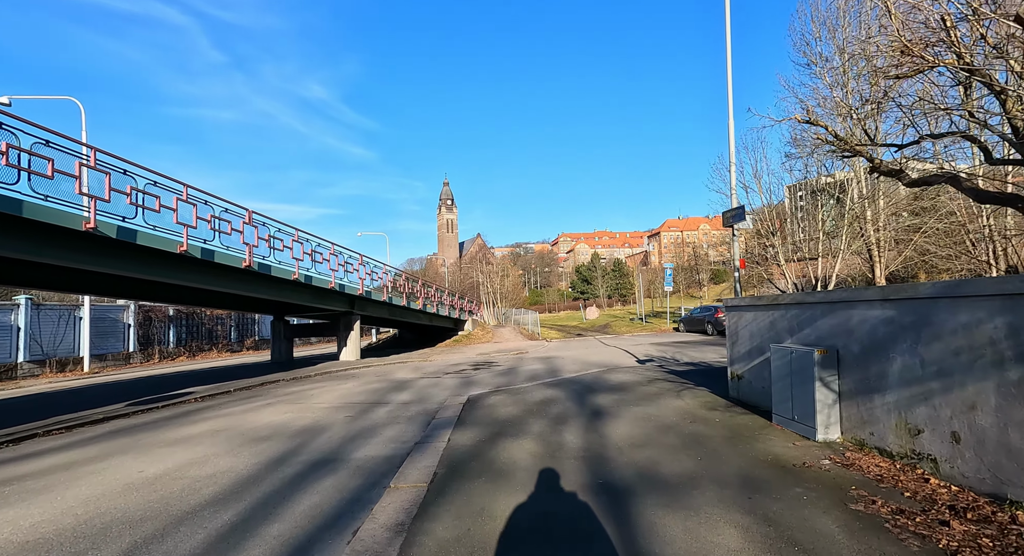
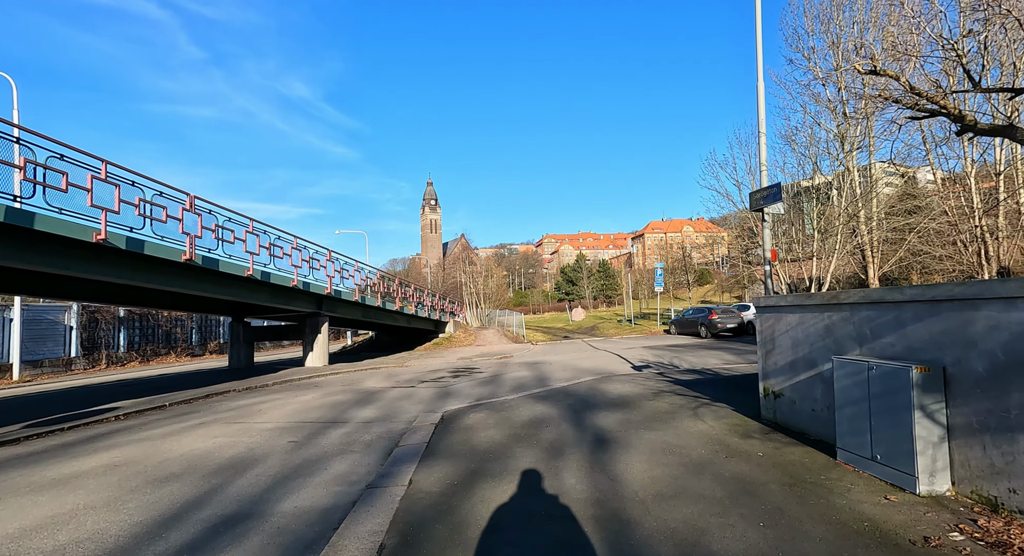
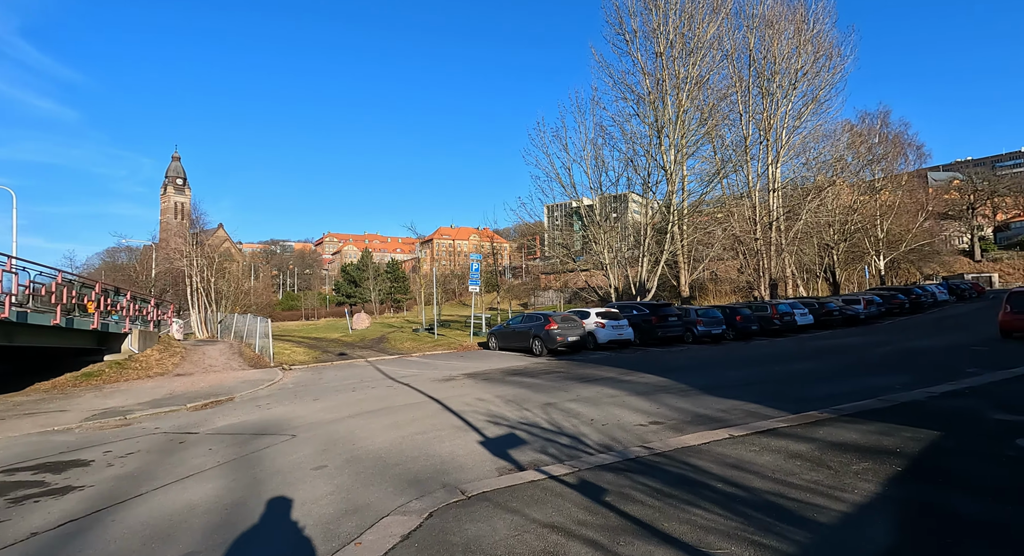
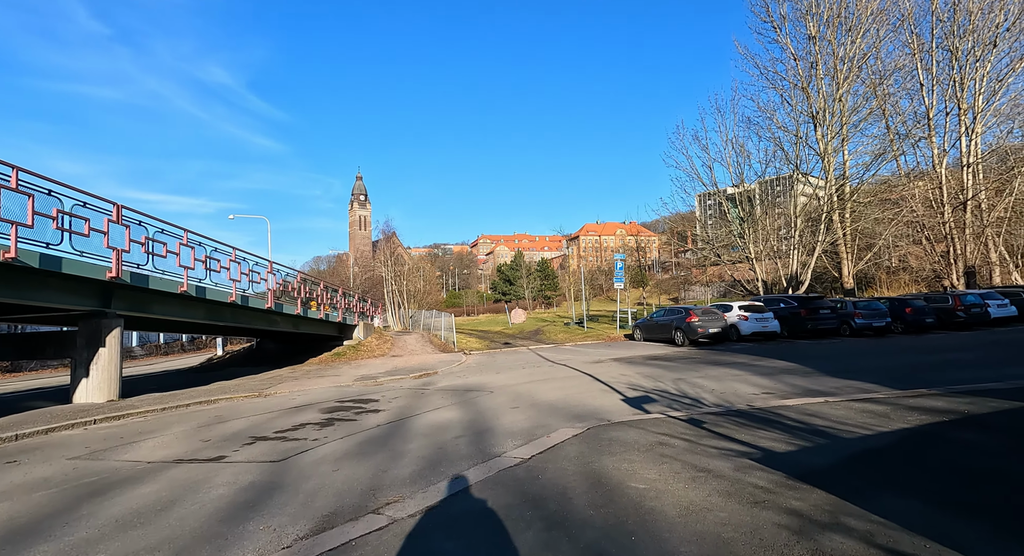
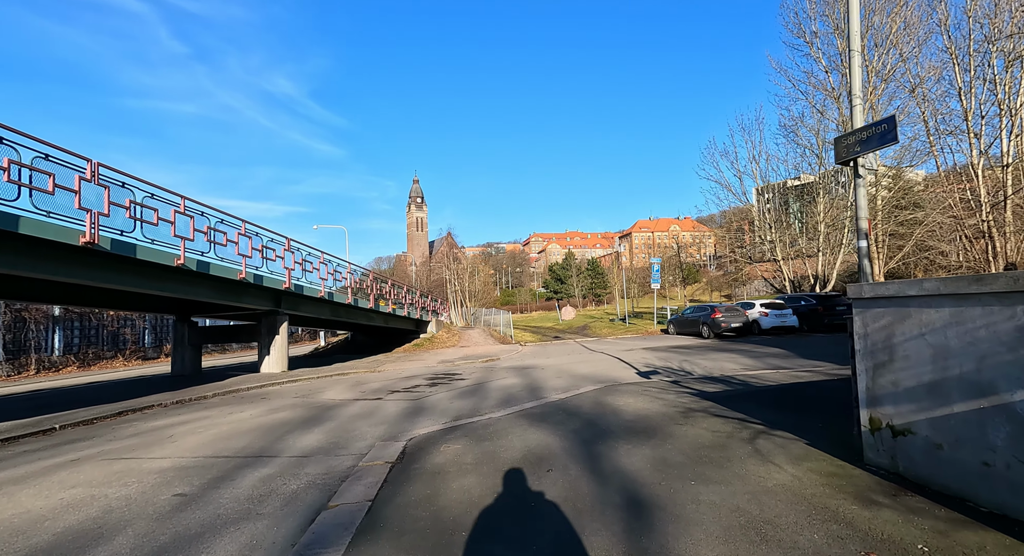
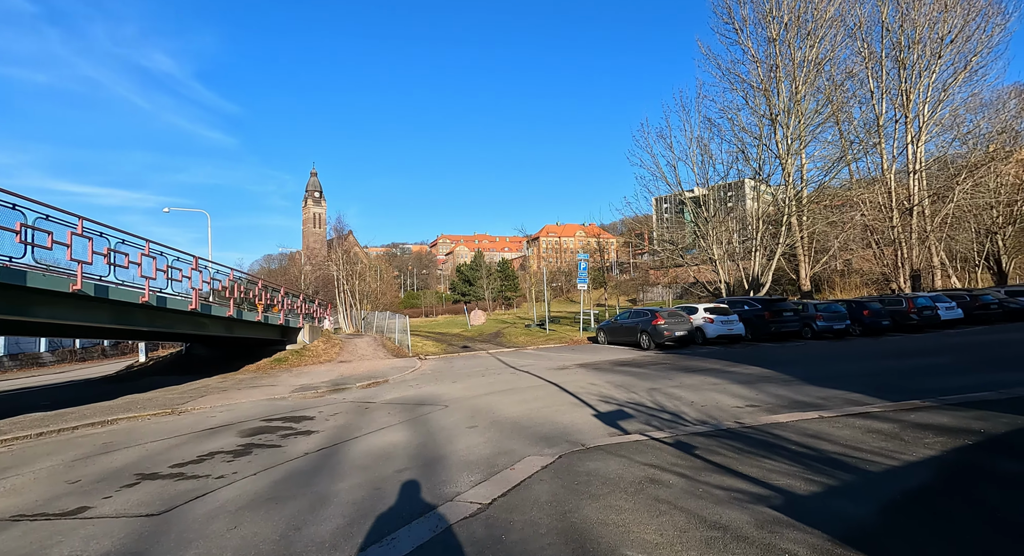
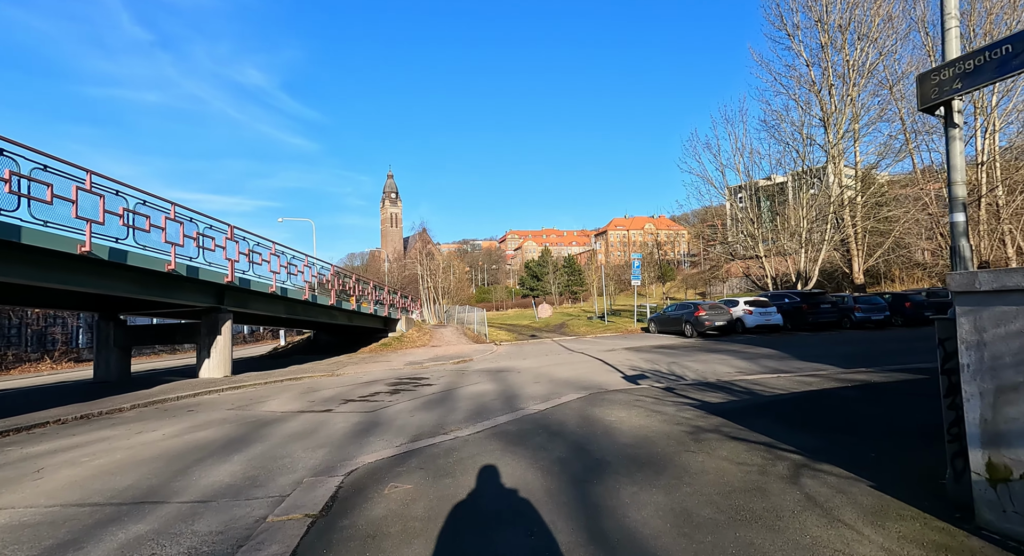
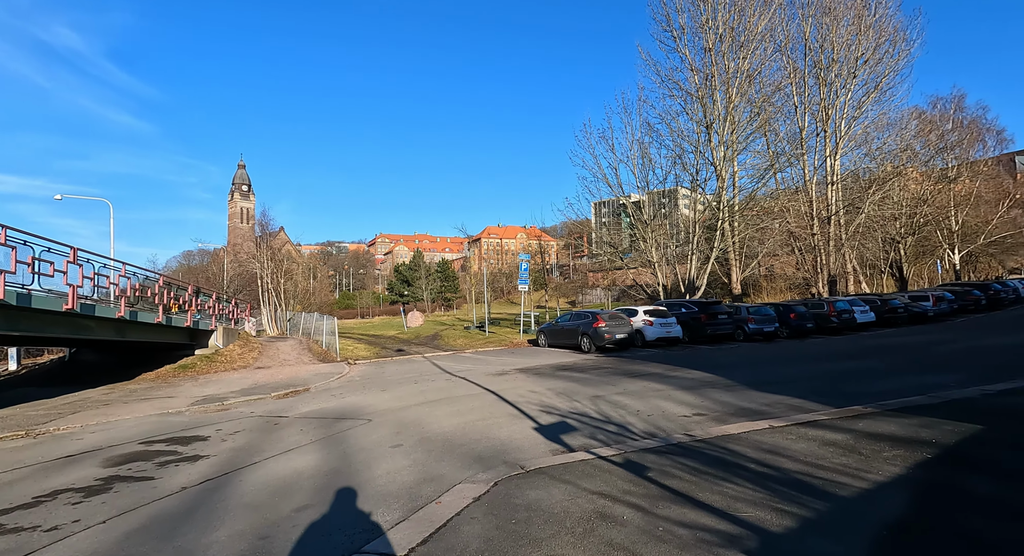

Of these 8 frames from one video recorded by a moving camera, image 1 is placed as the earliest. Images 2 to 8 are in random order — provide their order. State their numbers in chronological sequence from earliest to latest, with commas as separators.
2, 5, 7, 4, 6, 8, 3
